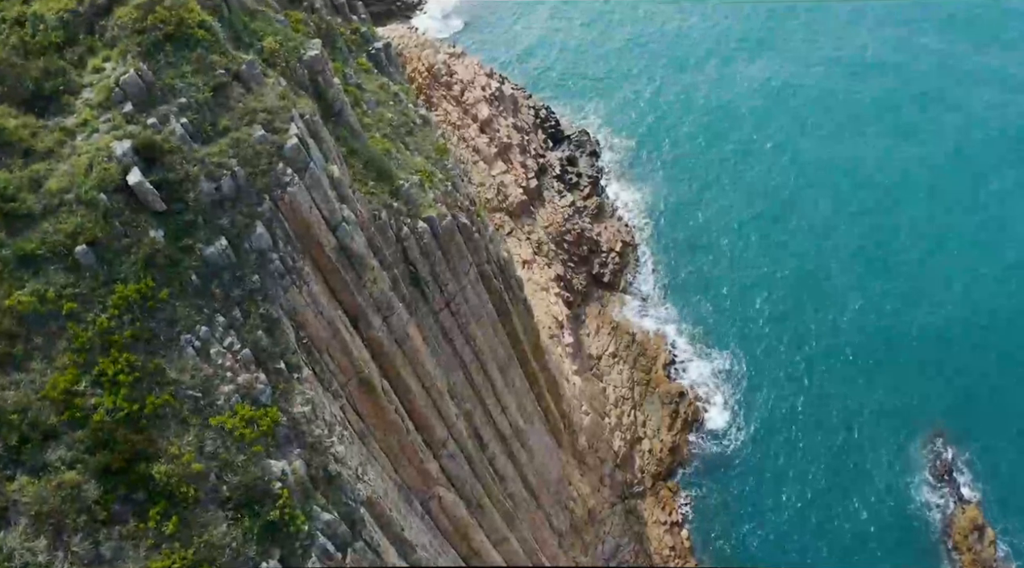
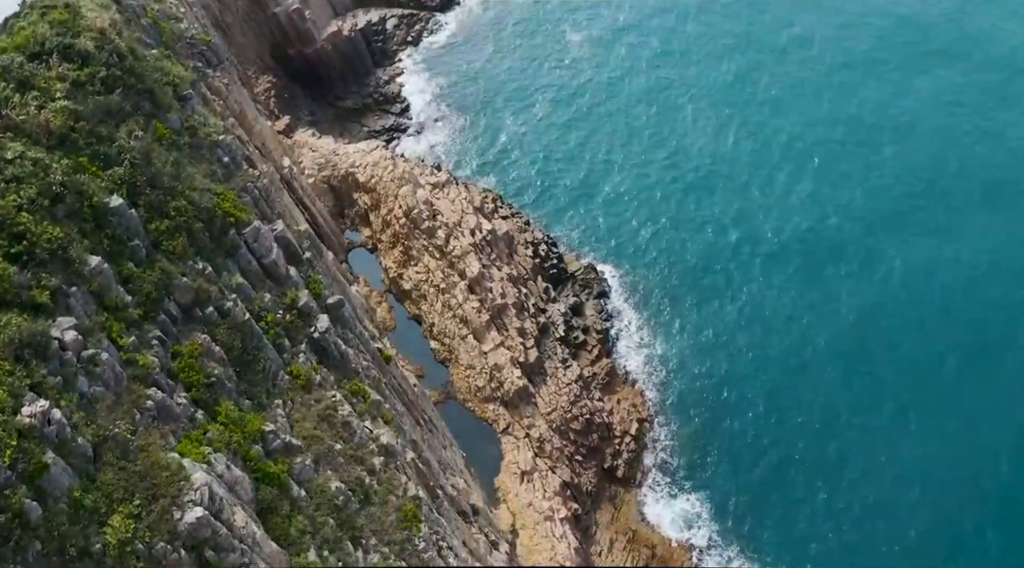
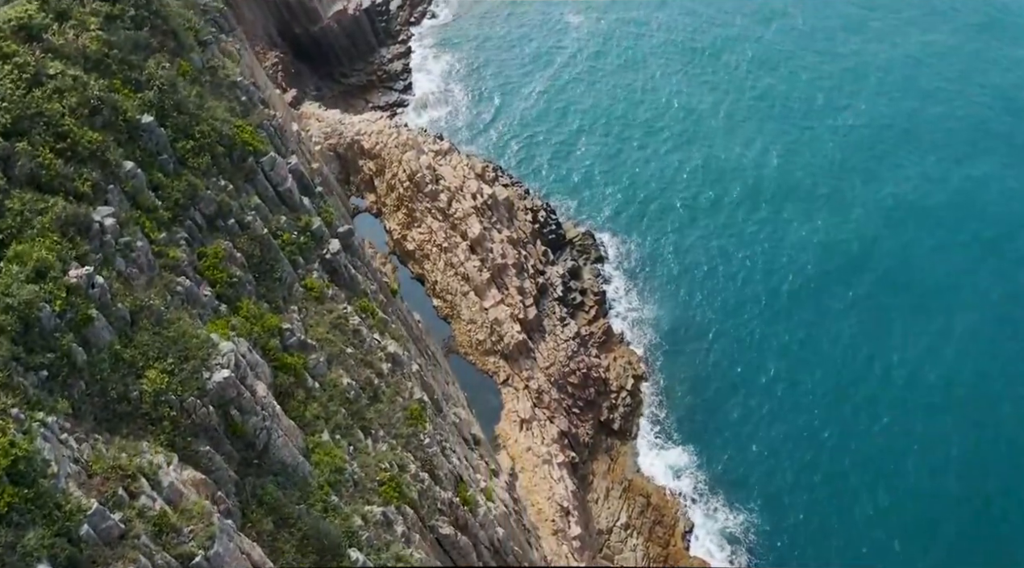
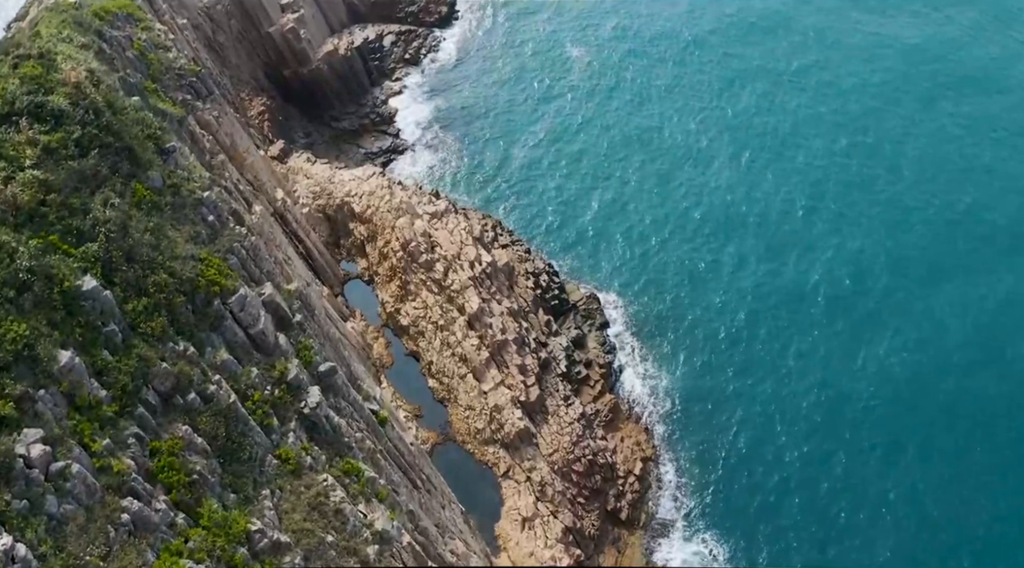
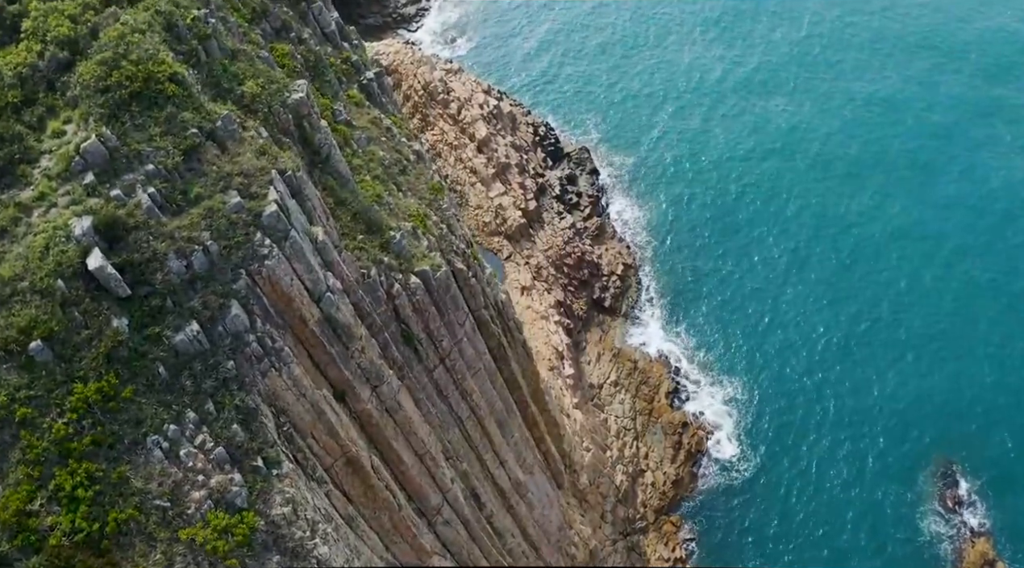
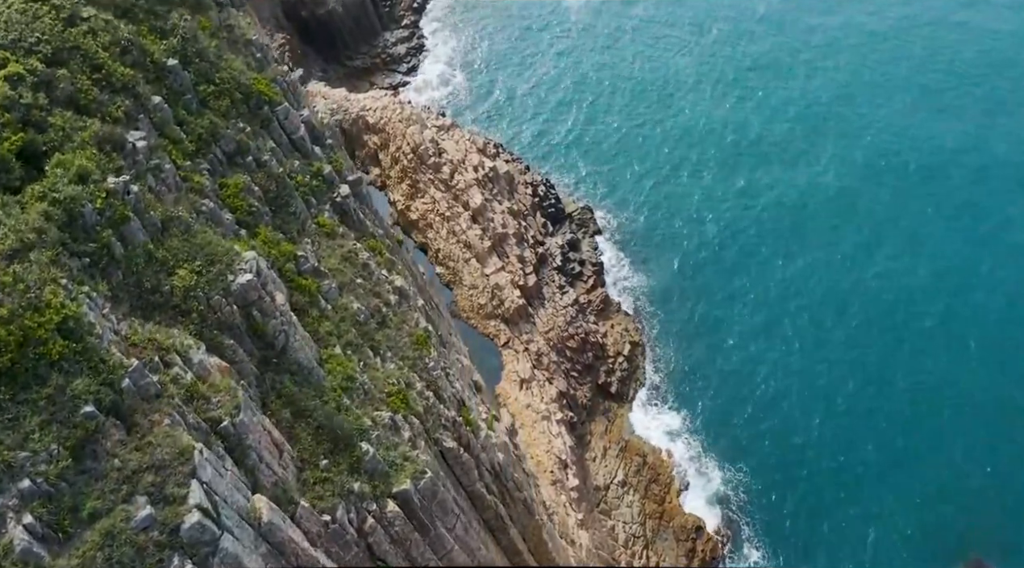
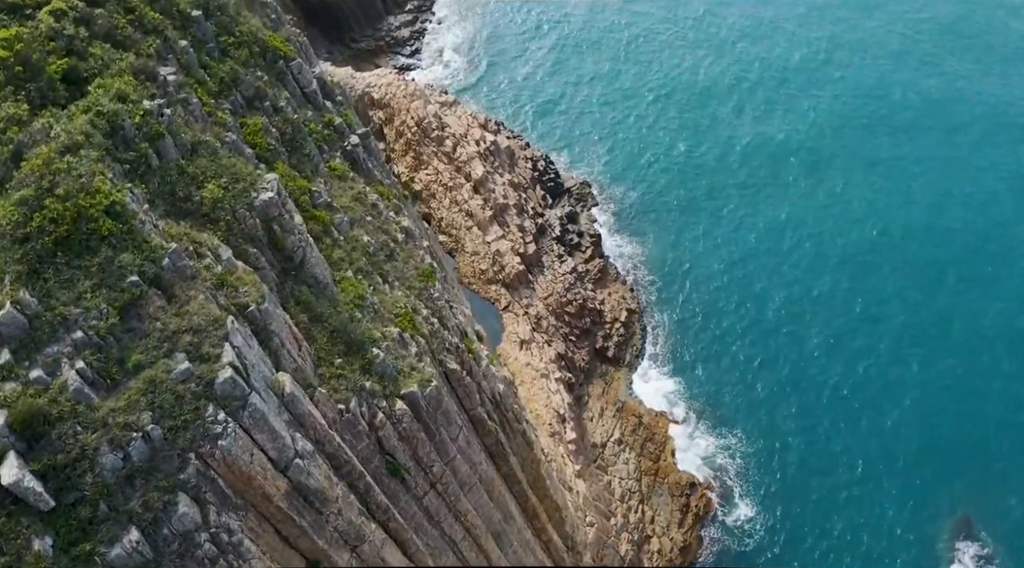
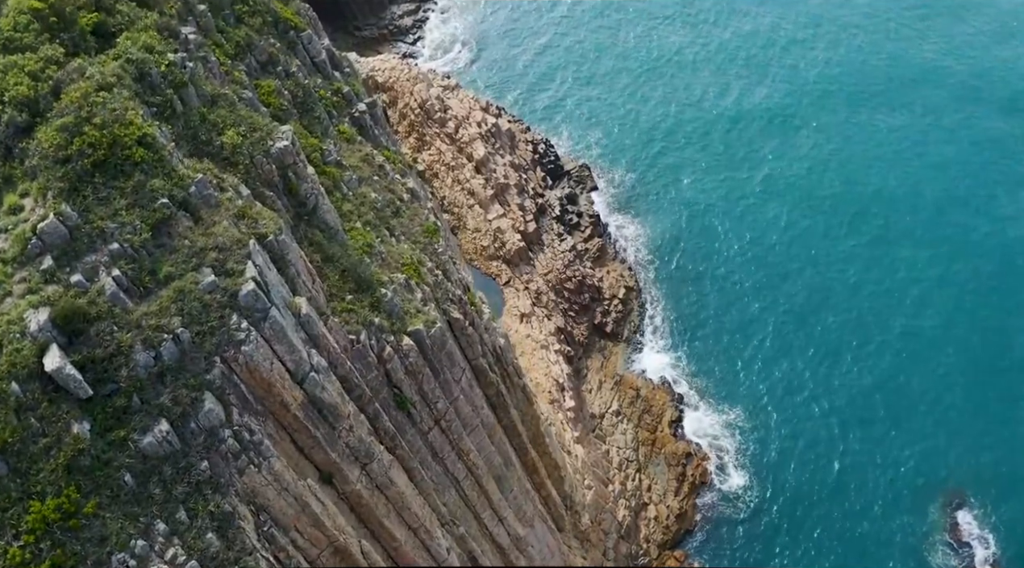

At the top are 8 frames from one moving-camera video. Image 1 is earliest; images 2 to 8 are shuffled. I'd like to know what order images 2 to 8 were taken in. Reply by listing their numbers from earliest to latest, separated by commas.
5, 8, 7, 6, 3, 2, 4
